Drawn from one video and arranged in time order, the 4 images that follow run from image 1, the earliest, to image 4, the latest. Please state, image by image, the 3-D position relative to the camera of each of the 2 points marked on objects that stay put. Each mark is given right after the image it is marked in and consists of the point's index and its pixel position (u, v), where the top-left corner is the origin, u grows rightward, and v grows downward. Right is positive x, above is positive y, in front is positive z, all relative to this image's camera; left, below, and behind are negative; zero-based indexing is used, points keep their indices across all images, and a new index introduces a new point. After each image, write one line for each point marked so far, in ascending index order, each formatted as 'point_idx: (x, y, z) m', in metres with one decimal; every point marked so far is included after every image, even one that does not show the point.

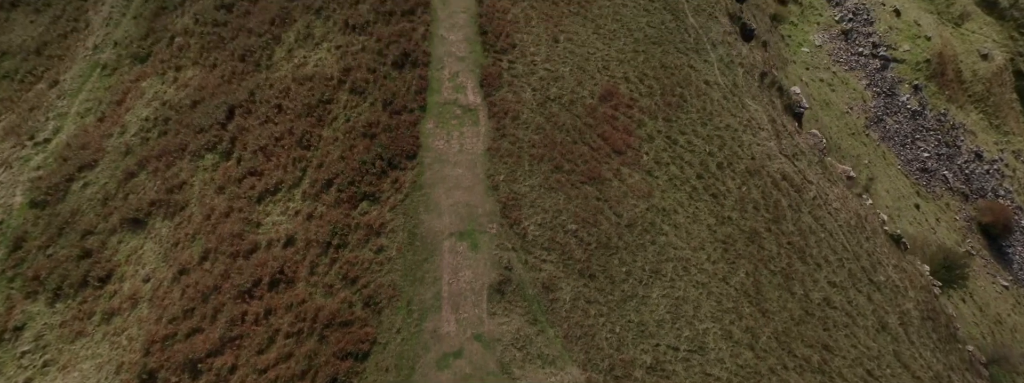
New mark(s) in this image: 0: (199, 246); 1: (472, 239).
0: (-9.5, -1.8, +19.5) m
1: (-1.2, -1.6, +19.7) m
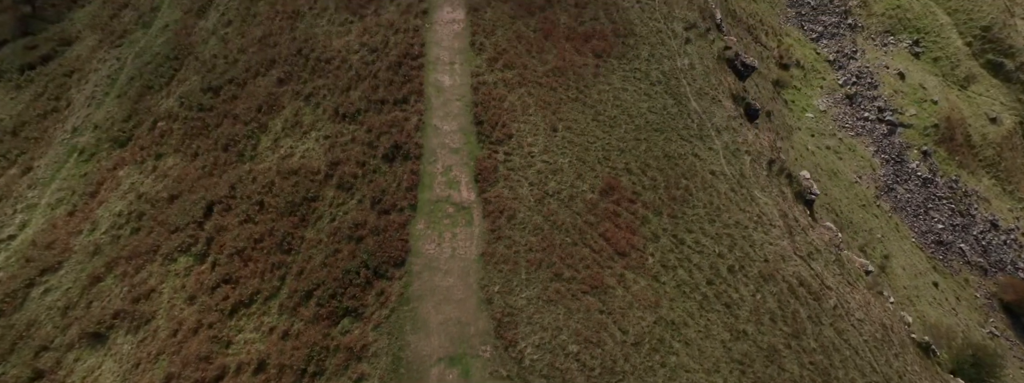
0: (-9.6, -4.8, +17.9) m
1: (-1.3, -4.6, +18.0) m
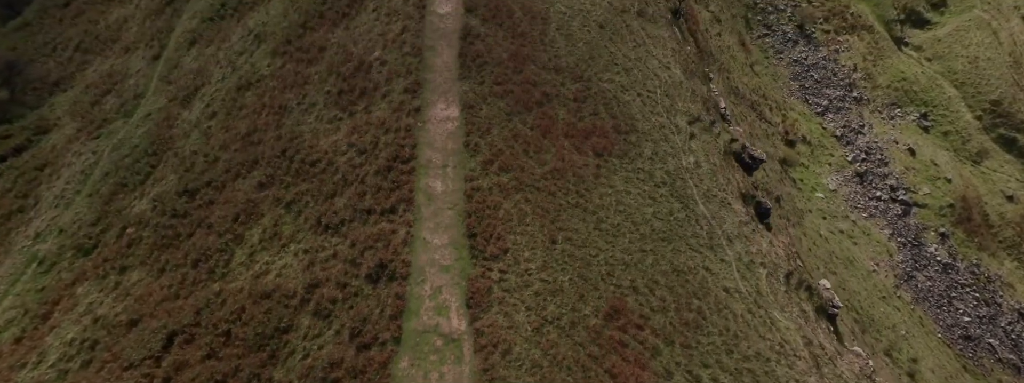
0: (-9.7, -8.2, +15.5) m
1: (-1.5, -8.0, +15.7) m
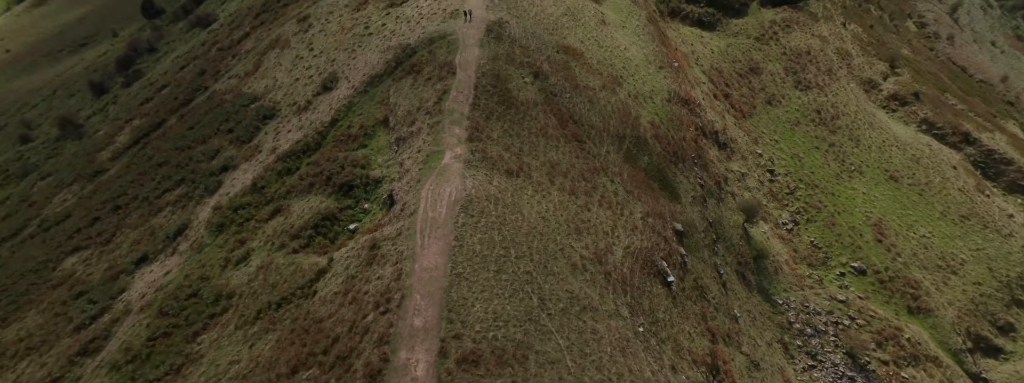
0: (-10.3, -19.2, +0.2) m
1: (-2.1, -19.1, +0.4) m
